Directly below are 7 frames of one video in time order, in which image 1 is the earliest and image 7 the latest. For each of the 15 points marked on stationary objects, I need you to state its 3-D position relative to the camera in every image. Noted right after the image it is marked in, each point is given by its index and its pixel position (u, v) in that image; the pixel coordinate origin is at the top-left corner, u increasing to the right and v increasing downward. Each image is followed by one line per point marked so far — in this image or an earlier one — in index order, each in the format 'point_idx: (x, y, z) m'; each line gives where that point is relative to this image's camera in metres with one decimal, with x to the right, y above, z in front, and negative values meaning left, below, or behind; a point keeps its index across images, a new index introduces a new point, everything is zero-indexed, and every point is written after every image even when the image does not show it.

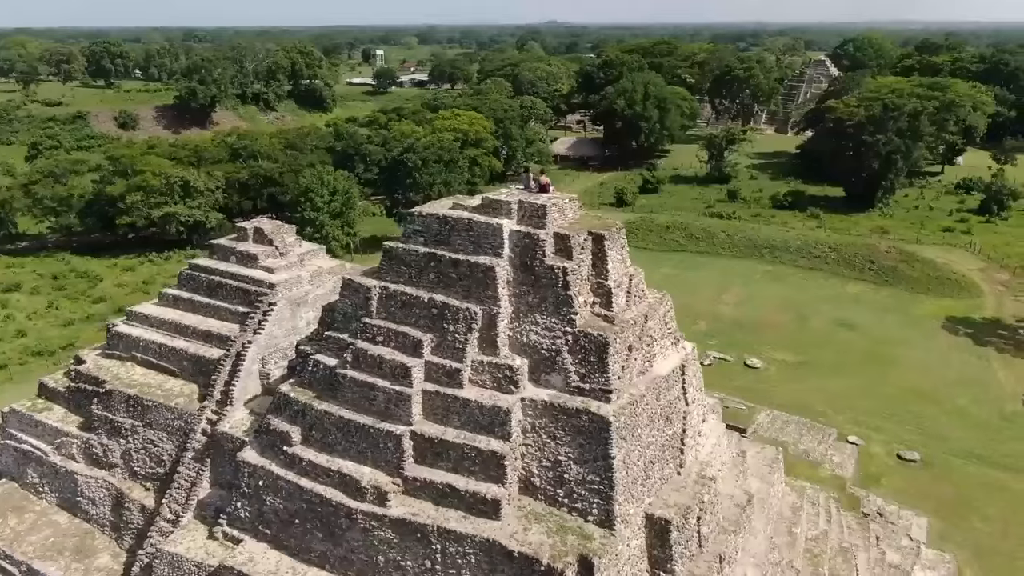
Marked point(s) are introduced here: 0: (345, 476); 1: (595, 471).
0: (-2.2, -2.4, +10.1) m
1: (+1.0, -2.2, +9.4) m
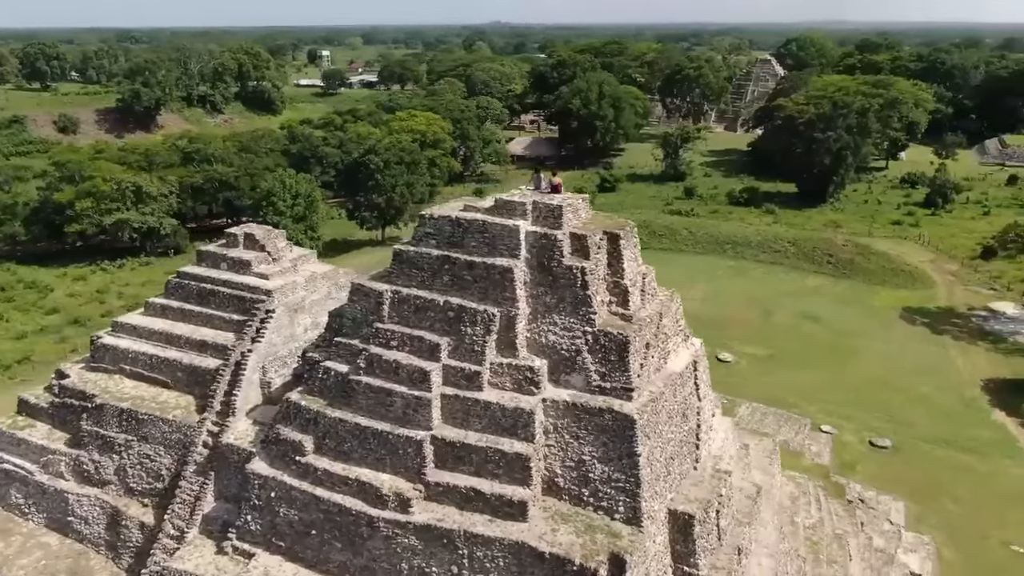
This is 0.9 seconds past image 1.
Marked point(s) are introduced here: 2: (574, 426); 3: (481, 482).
0: (-1.9, -2.5, +9.9) m
1: (+1.3, -2.2, +9.5) m
2: (+0.8, -1.7, +9.7) m
3: (-0.4, -2.4, +9.7) m
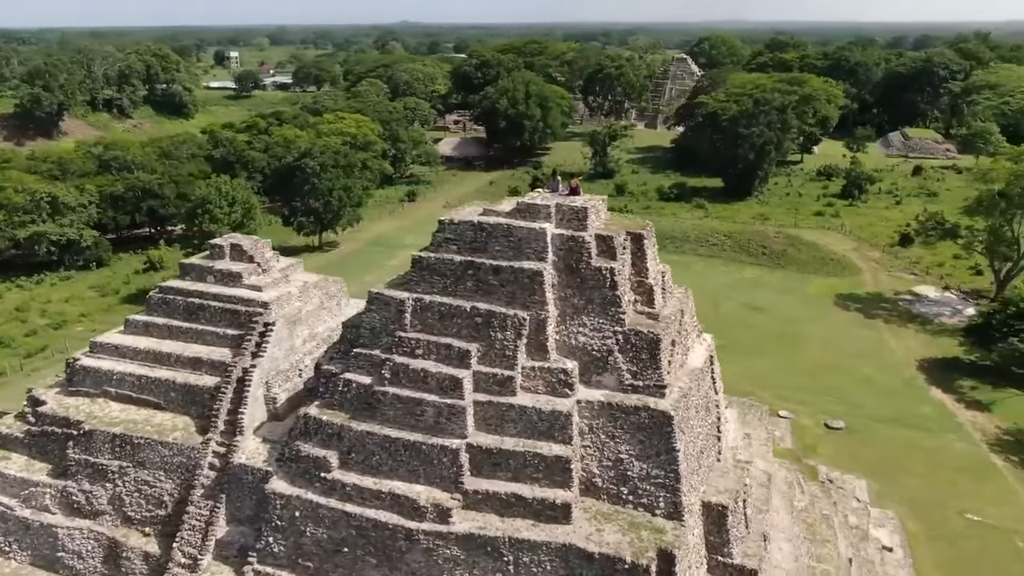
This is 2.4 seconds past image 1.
0: (-1.4, -2.6, +9.7) m
1: (+1.8, -2.2, +9.6) m
2: (+1.2, -1.7, +9.8) m
3: (+0.1, -2.5, +9.7) m
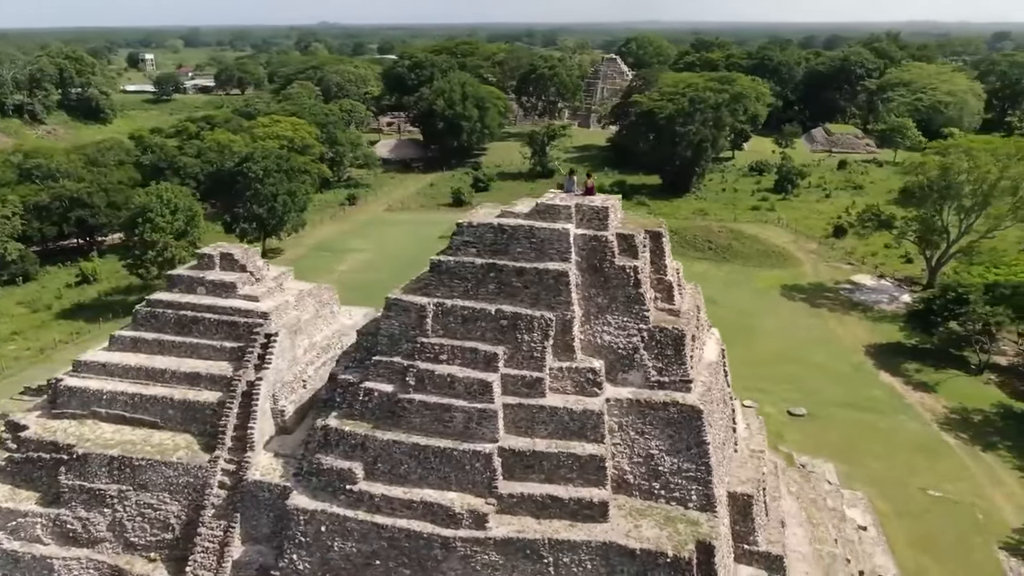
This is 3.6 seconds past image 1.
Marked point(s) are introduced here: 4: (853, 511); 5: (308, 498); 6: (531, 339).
0: (-1.0, -2.7, +9.6) m
1: (+2.2, -2.2, +9.8) m
2: (+1.6, -1.7, +9.9) m
3: (+0.5, -2.5, +9.7) m
4: (+8.2, -5.4, +18.7) m
5: (-2.7, -2.7, +10.1) m
6: (+0.2, -0.6, +10.0) m
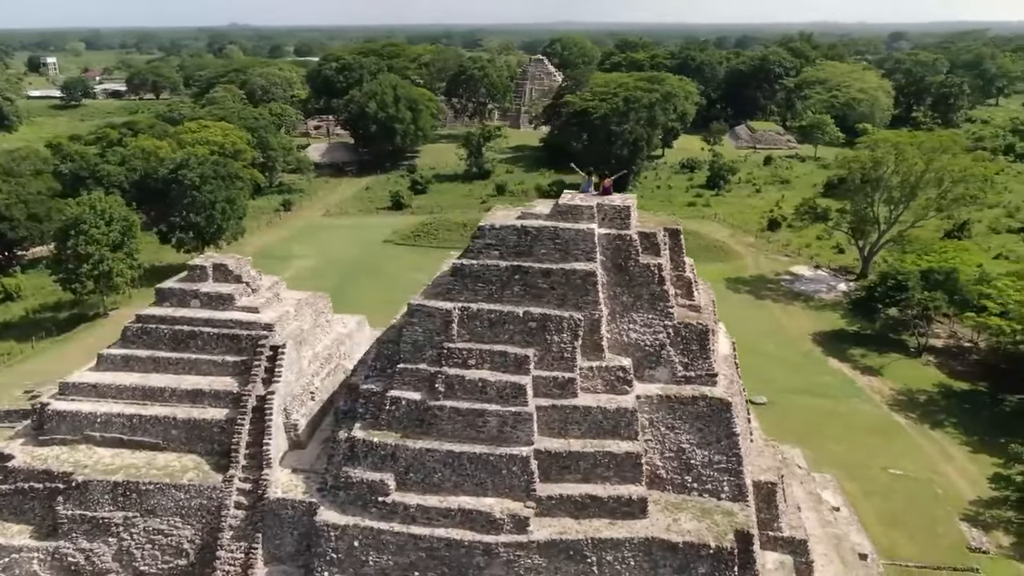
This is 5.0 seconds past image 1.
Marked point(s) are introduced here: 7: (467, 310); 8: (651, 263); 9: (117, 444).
0: (-0.5, -2.7, +9.5) m
1: (+2.7, -2.1, +10.0) m
2: (+2.0, -1.7, +10.0) m
3: (+1.0, -2.5, +9.7) m
4: (+7.9, -5.1, +19.5) m
5: (-2.2, -2.8, +9.8) m
6: (+0.6, -0.7, +10.0) m
7: (-0.6, -0.3, +10.1) m
8: (+1.8, +0.3, +10.2) m
9: (-5.7, -2.3, +11.2) m
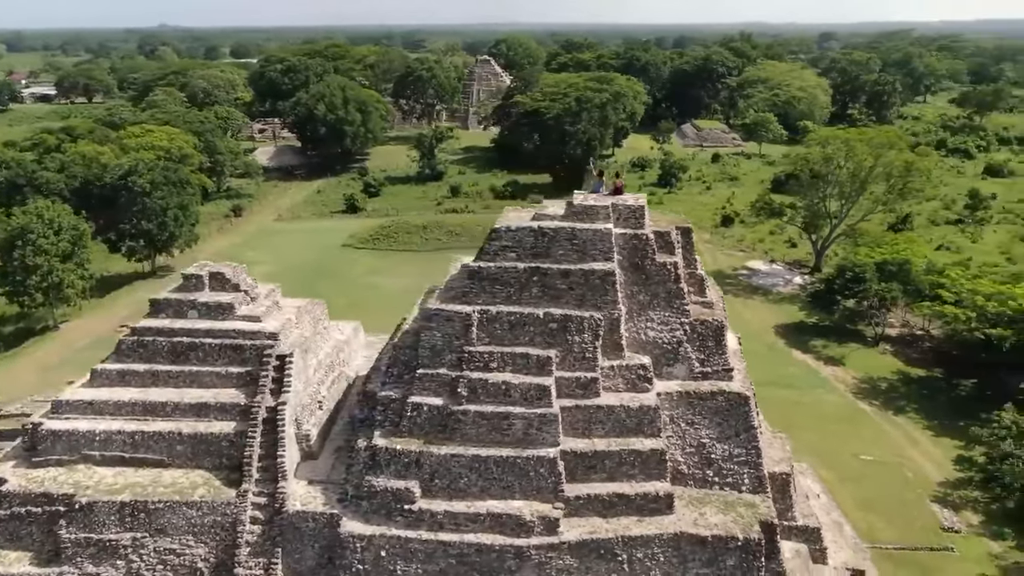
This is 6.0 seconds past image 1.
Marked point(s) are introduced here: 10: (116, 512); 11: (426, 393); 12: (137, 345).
0: (-0.1, -2.7, +9.4) m
1: (+3.0, -2.1, +10.2) m
2: (+2.3, -1.6, +10.2) m
3: (+1.4, -2.5, +9.7) m
4: (+7.5, -5.0, +20.0) m
5: (-1.9, -2.9, +9.6) m
6: (+0.9, -0.7, +10.0) m
7: (-0.3, -0.3, +10.1) m
8: (+2.0, +0.3, +10.3) m
9: (-5.5, -2.4, +10.8) m
10: (-5.2, -2.9, +10.1) m
11: (-1.1, -1.4, +10.1) m
12: (-5.5, -0.9, +11.4) m
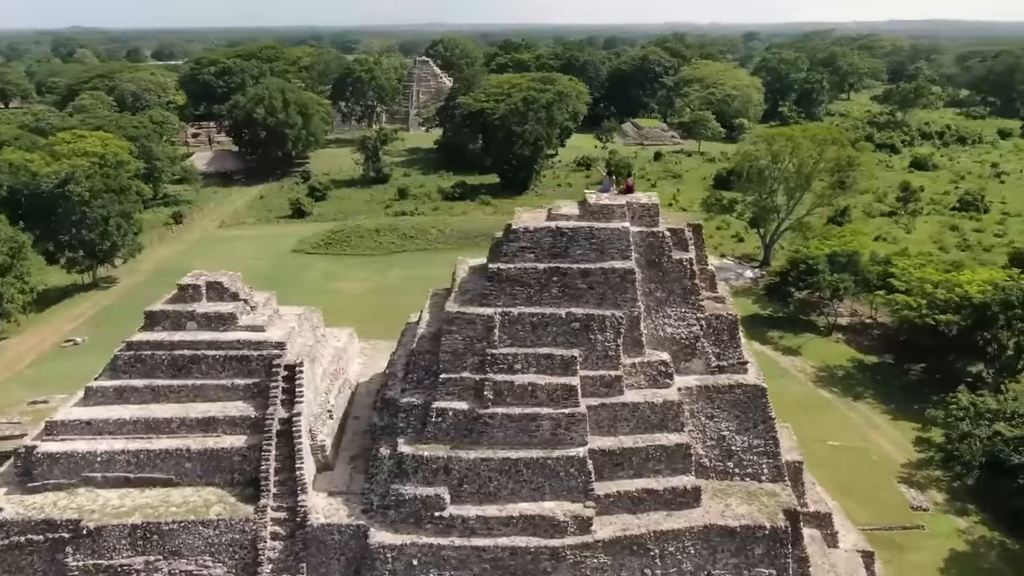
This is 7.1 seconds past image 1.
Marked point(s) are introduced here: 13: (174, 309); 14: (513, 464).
0: (+0.3, -2.8, +9.4) m
1: (+3.3, -2.0, +10.4) m
2: (+2.6, -1.6, +10.3) m
3: (+1.7, -2.5, +9.8) m
4: (+7.1, -4.8, +20.5) m
5: (-1.5, -3.0, +9.4) m
6: (+1.2, -0.6, +10.0) m
7: (-0.1, -0.3, +10.0) m
8: (+2.3, +0.4, +10.4) m
9: (-5.2, -2.6, +10.3) m
10: (-4.8, -3.1, +9.7) m
11: (-0.8, -1.4, +9.9) m
12: (-5.3, -1.0, +10.9) m
13: (-5.0, -0.3, +11.4) m
14: (0.0, -2.2, +9.5) m
